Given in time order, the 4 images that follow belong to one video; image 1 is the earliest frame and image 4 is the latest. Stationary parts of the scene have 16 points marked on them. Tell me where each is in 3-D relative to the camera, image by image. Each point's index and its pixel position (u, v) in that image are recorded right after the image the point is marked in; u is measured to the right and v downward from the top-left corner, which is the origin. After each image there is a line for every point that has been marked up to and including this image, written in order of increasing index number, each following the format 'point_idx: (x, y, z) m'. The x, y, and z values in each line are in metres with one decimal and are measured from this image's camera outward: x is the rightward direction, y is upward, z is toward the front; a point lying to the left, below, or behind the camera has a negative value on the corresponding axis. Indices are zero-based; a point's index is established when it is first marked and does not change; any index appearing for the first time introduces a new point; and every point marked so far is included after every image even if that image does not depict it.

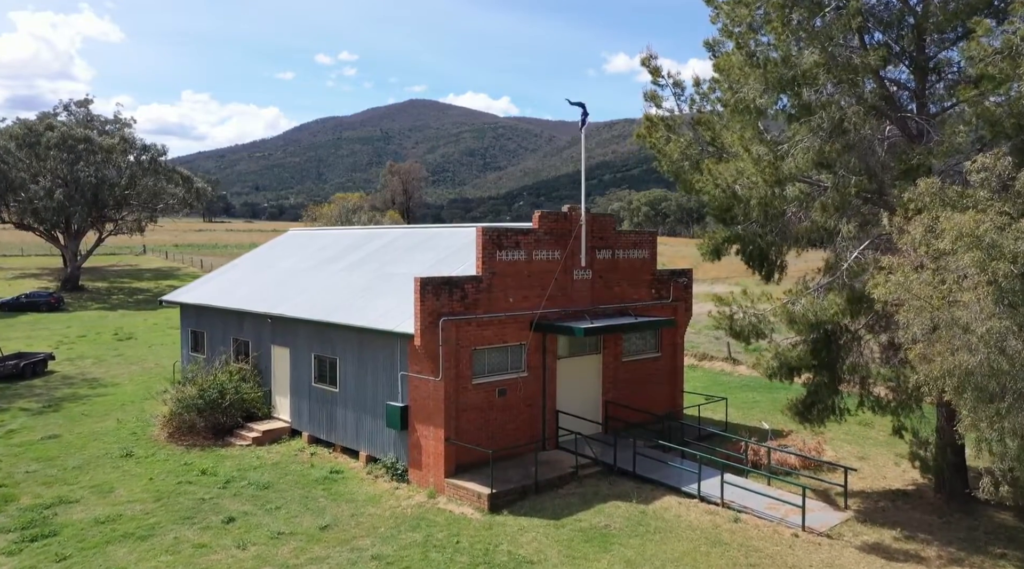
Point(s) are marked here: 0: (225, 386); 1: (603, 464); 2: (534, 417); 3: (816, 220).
0: (-6.8, -2.4, +19.3) m
1: (+1.8, -3.6, +16.1) m
2: (+0.4, -2.7, +16.6) m
3: (+5.1, +1.1, +13.6) m
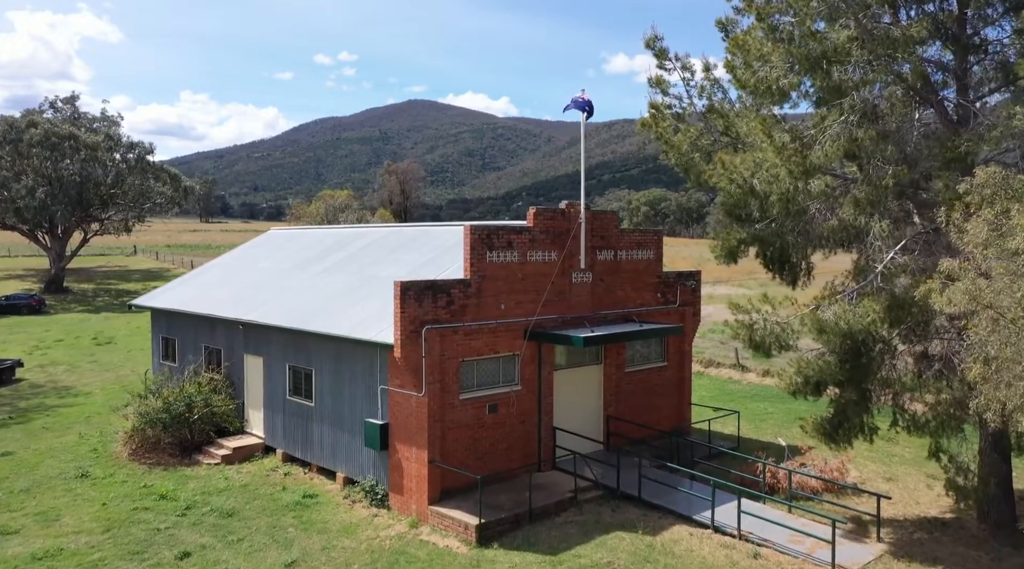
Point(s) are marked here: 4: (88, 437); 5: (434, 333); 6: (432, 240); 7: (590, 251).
0: (-7.0, -2.5, +17.8) m
1: (+1.7, -3.6, +14.6) m
2: (+0.3, -2.8, +15.1) m
3: (+5.0, +1.0, +12.1) m
4: (-10.1, -3.6, +19.2) m
5: (-1.3, -0.8, +13.6) m
6: (-1.8, +1.0, +18.0) m
7: (+1.6, +0.7, +16.3) m
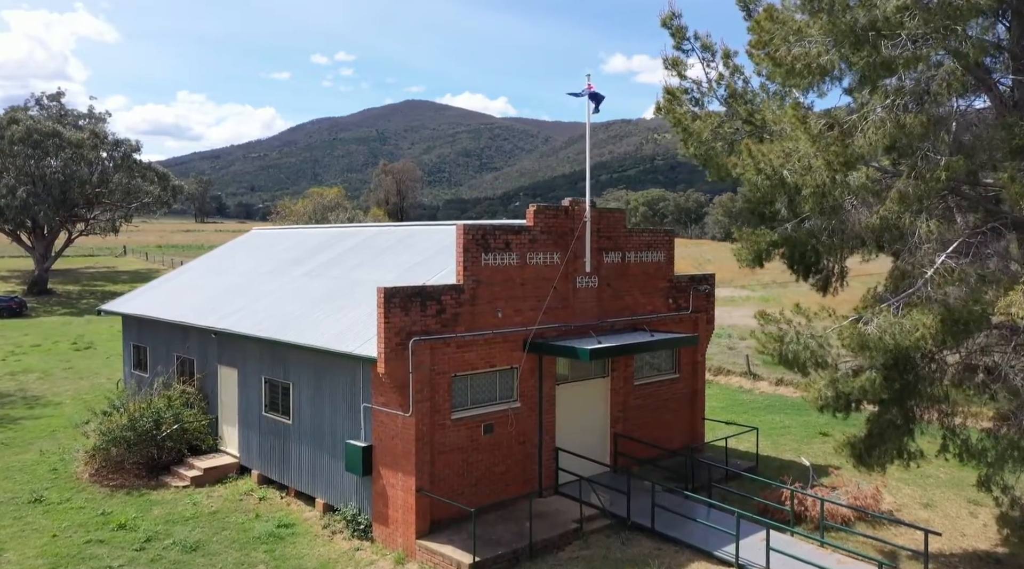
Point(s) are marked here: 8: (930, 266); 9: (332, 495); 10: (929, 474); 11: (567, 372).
0: (-7.0, -2.6, +16.2) m
1: (+1.6, -3.7, +13.1) m
2: (+0.3, -2.9, +13.6) m
3: (+5.0, +0.9, +10.6) m
4: (-10.1, -3.7, +17.7) m
5: (-1.3, -0.9, +12.1) m
6: (-1.8, +0.9, +16.5) m
7: (+1.5, +0.6, +14.8) m
8: (+5.4, +0.2, +10.5) m
9: (-3.1, -3.6, +13.7) m
10: (+8.0, -3.6, +15.6) m
11: (+1.0, -1.6, +14.4) m
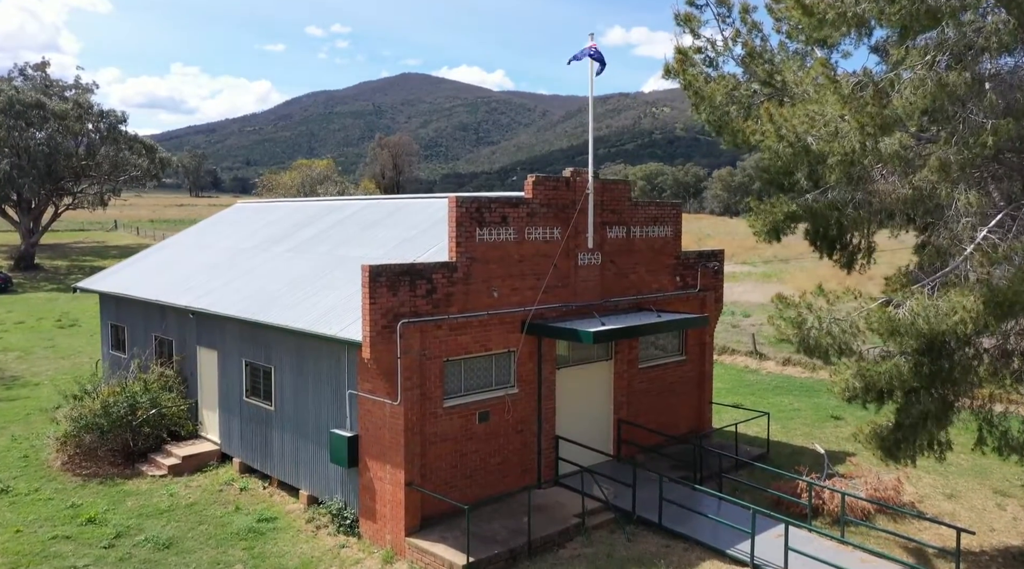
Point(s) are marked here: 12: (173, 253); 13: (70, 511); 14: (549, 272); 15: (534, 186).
0: (-7.1, -2.2, +15.3) m
1: (+1.6, -3.4, +12.2) m
2: (+0.2, -2.6, +12.7) m
3: (+4.9, +1.2, +9.6) m
4: (-10.2, -3.2, +16.7) m
5: (-1.4, -0.6, +11.2) m
6: (-1.9, +1.4, +15.4) m
7: (+1.5, +1.0, +13.8) m
8: (+5.4, +0.5, +9.5) m
9: (-3.1, -3.2, +12.9) m
10: (+8.0, -3.2, +14.7) m
11: (+0.9, -1.2, +13.4) m
12: (-8.2, +0.7, +19.4) m
13: (-7.1, -3.6, +13.0) m
14: (+0.6, +0.2, +12.9) m
15: (+0.4, +1.5, +12.7) m
